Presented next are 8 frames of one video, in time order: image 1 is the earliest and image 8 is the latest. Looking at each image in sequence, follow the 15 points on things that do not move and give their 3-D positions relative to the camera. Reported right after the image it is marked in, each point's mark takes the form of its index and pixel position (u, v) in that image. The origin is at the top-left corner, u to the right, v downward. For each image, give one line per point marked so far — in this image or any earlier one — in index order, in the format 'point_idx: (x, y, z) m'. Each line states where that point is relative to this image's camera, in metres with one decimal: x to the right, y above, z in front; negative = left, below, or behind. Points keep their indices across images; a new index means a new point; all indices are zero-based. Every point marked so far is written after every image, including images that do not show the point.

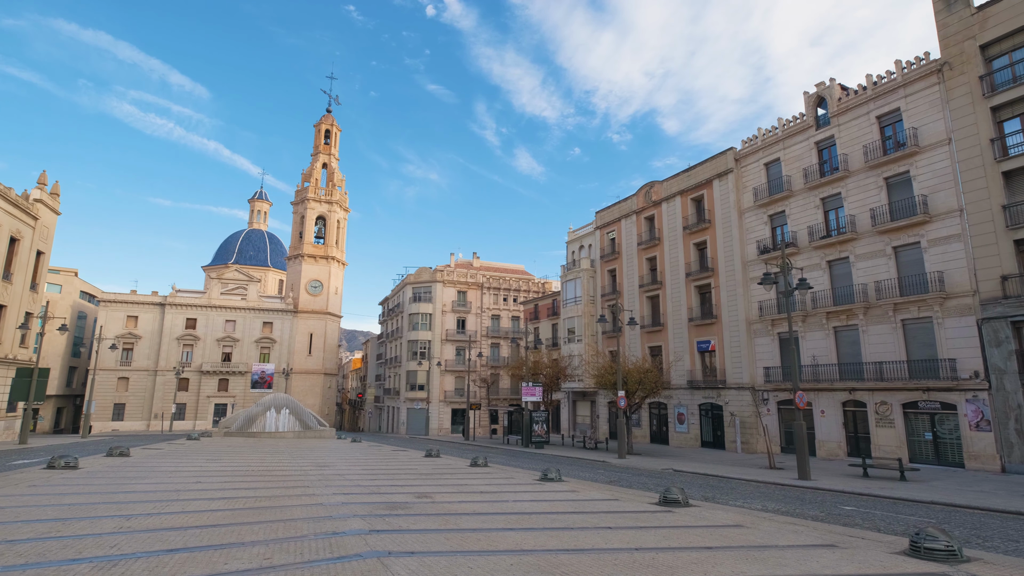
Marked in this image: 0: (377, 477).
0: (-3.7, -5.0, +14.4) m
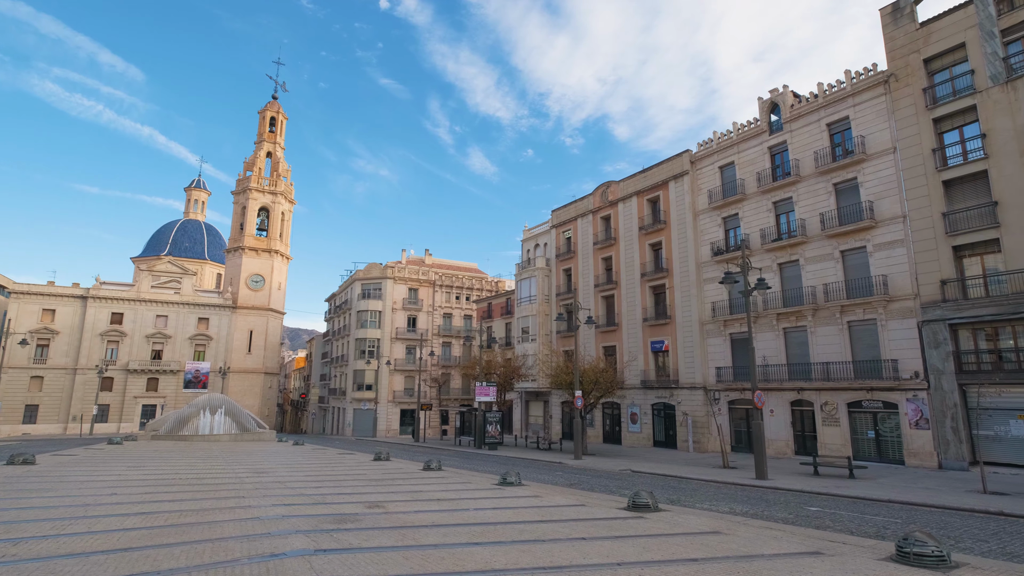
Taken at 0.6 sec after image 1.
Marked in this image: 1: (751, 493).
0: (-4.7, -4.8, +13.2) m
1: (+6.0, -5.1, +13.5) m
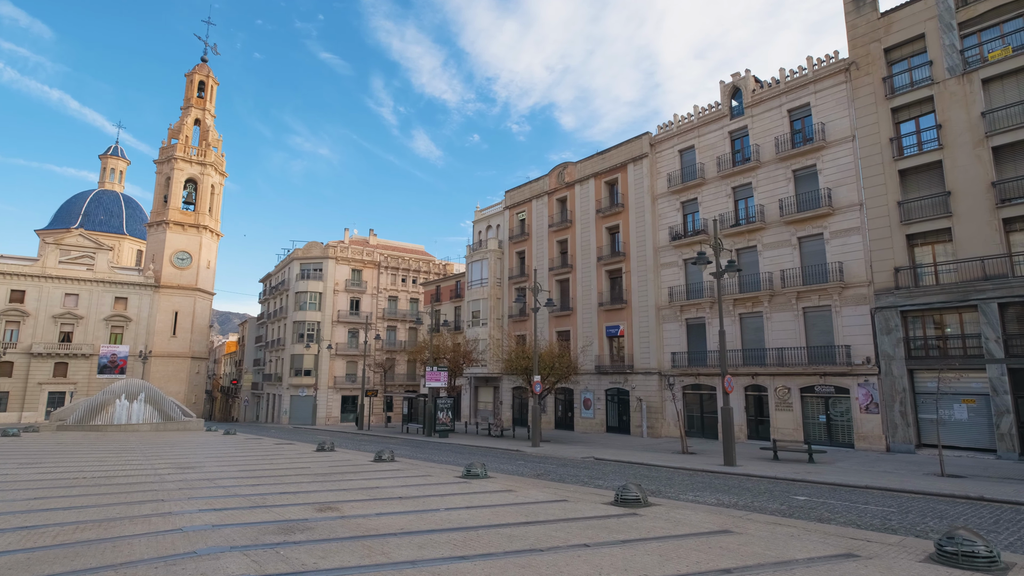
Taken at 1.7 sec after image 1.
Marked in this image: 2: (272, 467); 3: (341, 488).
0: (-5.4, -4.1, +11.4) m
1: (+5.2, -4.6, +12.8) m
2: (-6.4, -4.8, +14.3) m
3: (-3.2, -3.9, +10.3) m
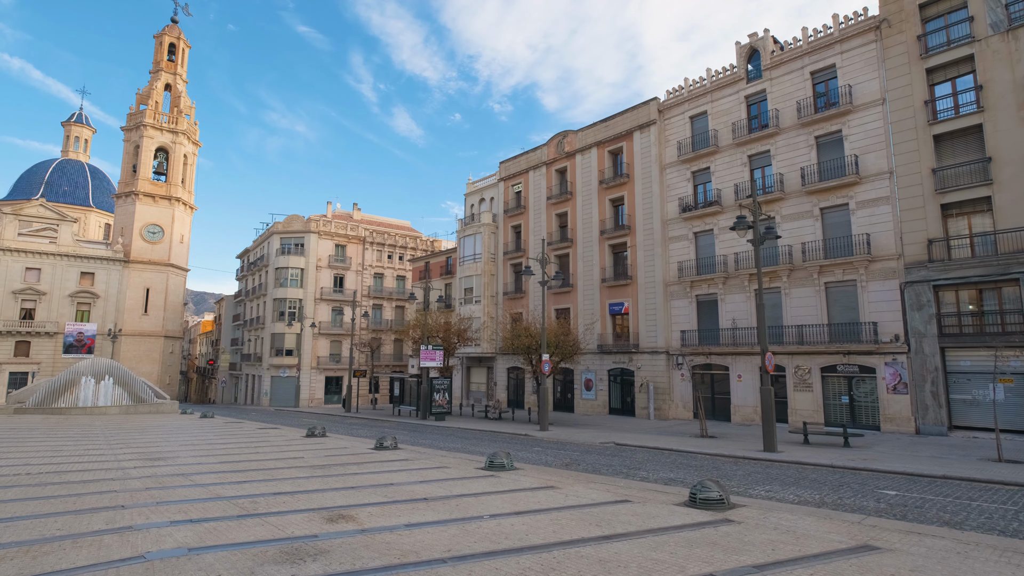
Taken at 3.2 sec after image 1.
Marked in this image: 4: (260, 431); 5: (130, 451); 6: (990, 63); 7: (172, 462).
0: (-4.8, -3.3, +9.5) m
1: (+5.8, -3.9, +11.3) m
2: (-5.9, -3.9, +12.4) m
3: (-2.5, -3.1, +8.5) m
4: (-9.1, -5.1, +19.3) m
5: (-9.7, -4.1, +13.6) m
6: (+17.6, +8.3, +19.8) m
7: (-7.1, -3.7, +11.3) m
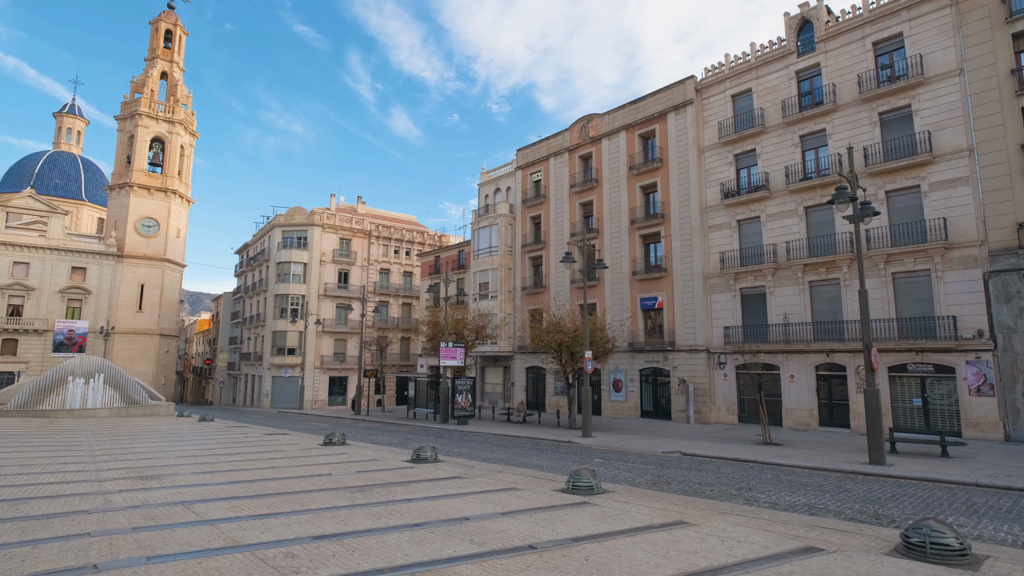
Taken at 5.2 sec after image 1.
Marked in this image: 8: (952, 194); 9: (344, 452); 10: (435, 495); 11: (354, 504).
0: (-3.4, -2.9, +7.2) m
1: (+7.2, -3.5, +9.1) m
2: (-4.5, -3.4, +10.1) m
3: (-1.1, -2.7, +6.2) m
4: (-7.7, -4.7, +17.0) m
5: (-8.3, -3.7, +11.3) m
6: (+19.0, +8.6, +17.6) m
7: (-5.7, -3.2, +9.0) m
8: (+16.2, +3.4, +19.8) m
9: (-4.0, -3.9, +12.8) m
10: (-1.1, -3.0, +7.8) m
11: (-2.1, -2.9, +7.1) m
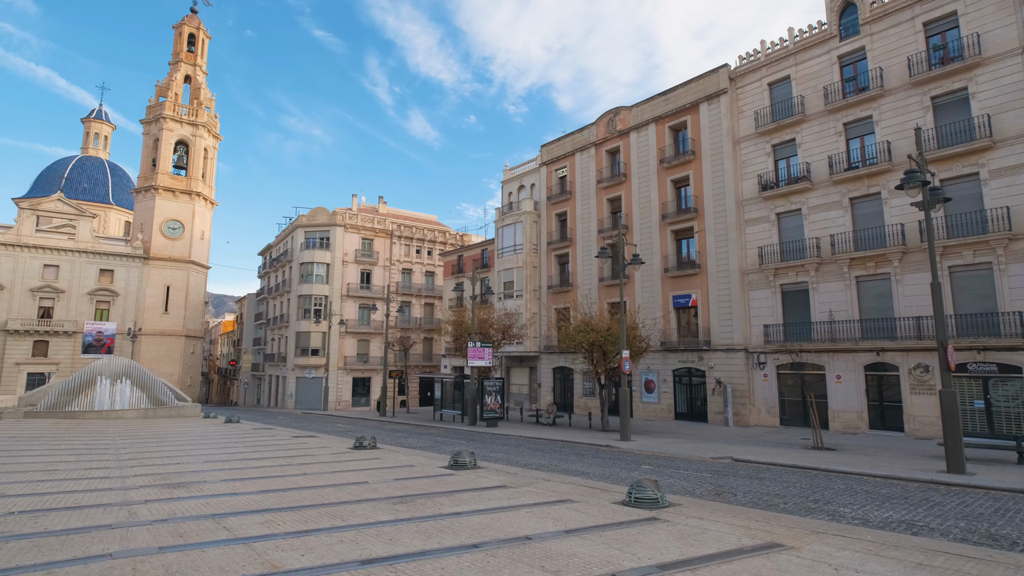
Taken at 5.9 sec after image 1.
0: (-2.6, -2.8, +6.6) m
1: (+8.0, -3.3, +8.1) m
2: (-3.6, -3.4, +9.5) m
3: (-0.4, -2.6, +5.5) m
4: (-6.6, -4.7, +16.5) m
5: (-7.4, -3.6, +10.8) m
6: (+20.0, +8.9, +16.2) m
7: (-4.9, -3.2, +8.4) m
8: (+17.3, +3.7, +18.5) m
9: (-3.0, -3.8, +12.2) m
10: (-0.4, -2.9, +7.1) m
11: (-1.3, -2.8, +6.4) m
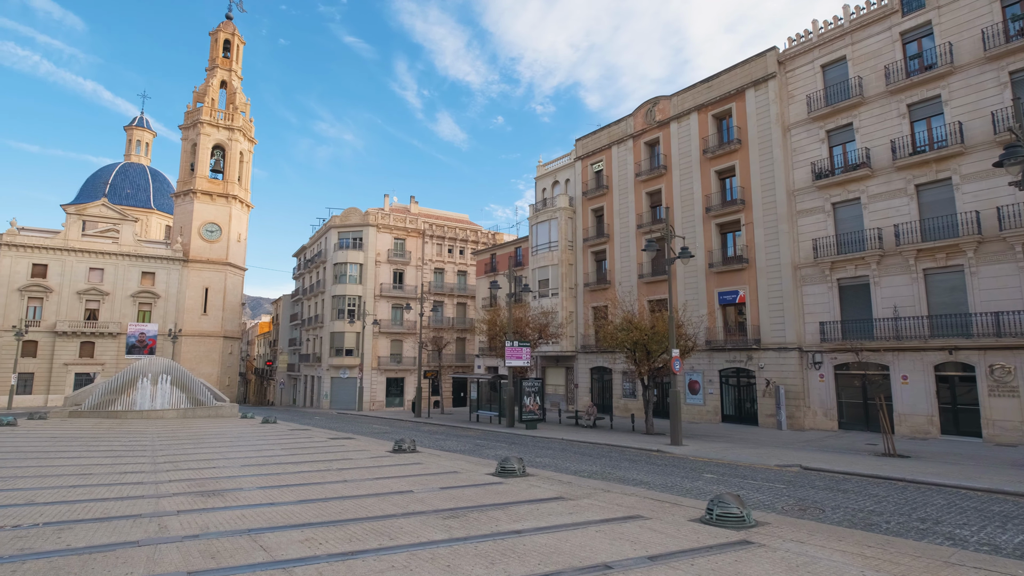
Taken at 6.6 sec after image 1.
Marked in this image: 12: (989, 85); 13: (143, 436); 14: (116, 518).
0: (-1.9, -2.7, +5.9) m
1: (+8.8, -3.1, +6.8) m
2: (-2.7, -3.3, +8.8) m
3: (+0.3, -2.5, +4.7) m
4: (-5.3, -4.6, +16.0) m
5: (-6.4, -3.5, +10.3) m
6: (+21.1, +9.2, +14.3) m
7: (-4.1, -3.1, +7.9) m
8: (+18.6, +3.9, +16.7) m
9: (-2.0, -3.7, +11.5) m
10: (+0.4, -2.8, +6.3) m
11: (-0.6, -2.6, +5.7) m
12: (+17.1, +7.3, +19.2) m
13: (-12.1, -4.9, +17.6) m
14: (-4.8, -2.8, +6.5) m
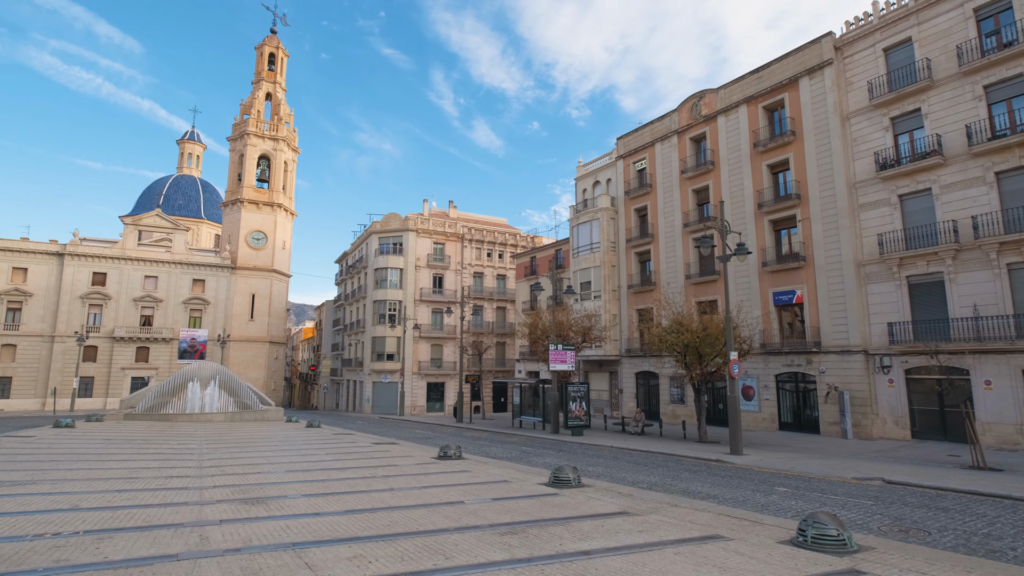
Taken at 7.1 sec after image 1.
0: (-1.2, -2.6, +5.4) m
1: (+9.5, -2.9, +5.6) m
2: (-1.8, -3.2, +8.3) m
3: (+0.8, -2.4, +4.0) m
4: (-3.9, -4.6, +15.6) m
5: (-5.4, -3.6, +10.1) m
6: (+22.2, +9.4, +12.3) m
7: (-3.3, -3.0, +7.5) m
8: (+19.9, +4.1, +14.8) m
9: (-0.9, -3.7, +11.0) m
10: (+1.1, -2.7, +5.6) m
11: (0.0, -2.6, +5.1) m
12: (+18.5, +7.4, +17.5) m
13: (-10.6, -5.0, +17.8) m
14: (-4.1, -2.8, +6.2) m
